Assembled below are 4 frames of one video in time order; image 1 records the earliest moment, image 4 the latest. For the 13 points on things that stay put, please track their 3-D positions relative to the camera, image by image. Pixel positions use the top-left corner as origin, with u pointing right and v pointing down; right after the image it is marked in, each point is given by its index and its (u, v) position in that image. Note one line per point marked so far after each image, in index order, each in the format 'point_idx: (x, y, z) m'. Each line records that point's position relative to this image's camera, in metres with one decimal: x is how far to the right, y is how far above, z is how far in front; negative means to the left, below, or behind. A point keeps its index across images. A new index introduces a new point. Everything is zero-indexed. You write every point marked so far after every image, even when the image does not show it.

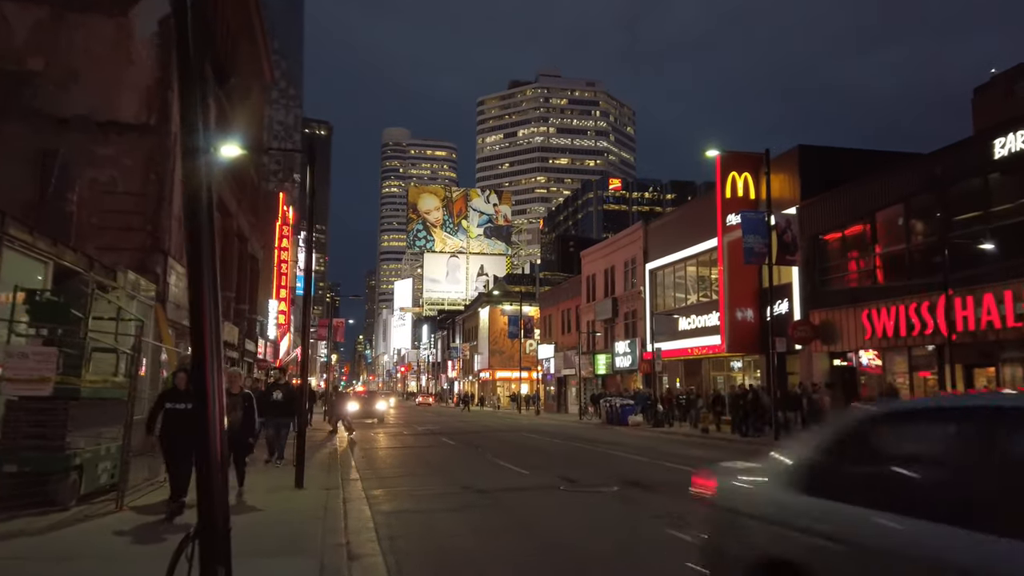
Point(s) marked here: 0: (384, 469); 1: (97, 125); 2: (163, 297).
0: (-2.9, -4.1, +16.8) m
1: (-10.5, +4.1, +18.7) m
2: (-8.8, -0.1, +18.3) m
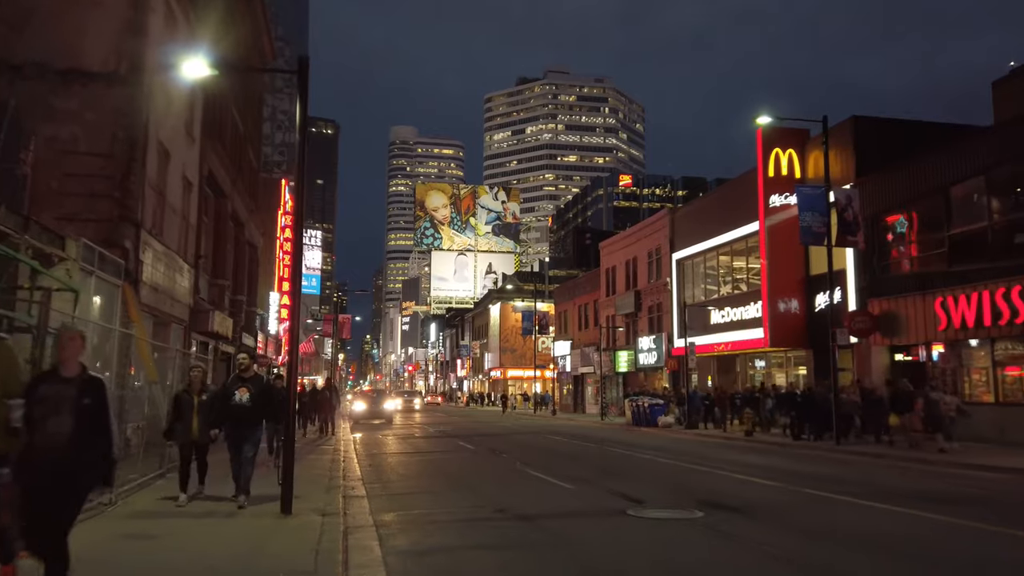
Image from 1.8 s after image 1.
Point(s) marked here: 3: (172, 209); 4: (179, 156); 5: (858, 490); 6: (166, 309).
0: (-2.2, -3.7, +13.9) m
1: (-9.8, +4.6, +15.9) m
2: (-8.1, +0.3, +15.5) m
3: (-8.8, +2.1, +19.1) m
4: (-8.9, +3.5, +19.5) m
5: (+6.2, -3.6, +13.3) m
6: (-8.8, -0.5, +18.6) m
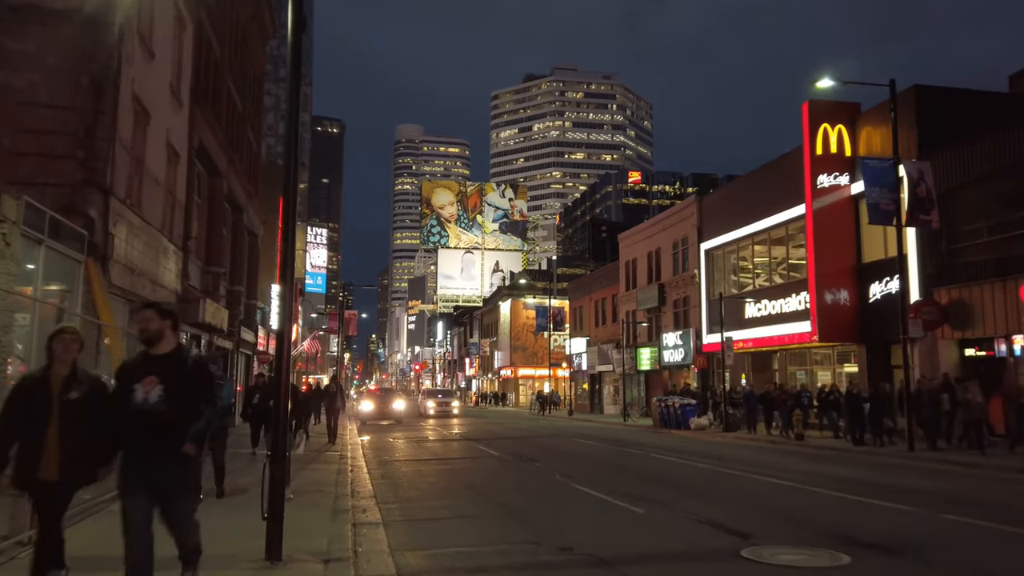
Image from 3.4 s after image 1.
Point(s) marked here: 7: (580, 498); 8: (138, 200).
0: (-1.5, -3.3, +11.3) m
1: (-9.1, +5.0, +13.3) m
2: (-7.3, +0.7, +12.9) m
3: (-8.1, +2.5, +16.6) m
4: (-8.1, +3.9, +17.0) m
5: (+7.0, -3.2, +10.6) m
6: (-8.0, -0.1, +16.1) m
7: (+1.0, -3.2, +11.1) m
8: (-7.9, +1.9, +15.6) m
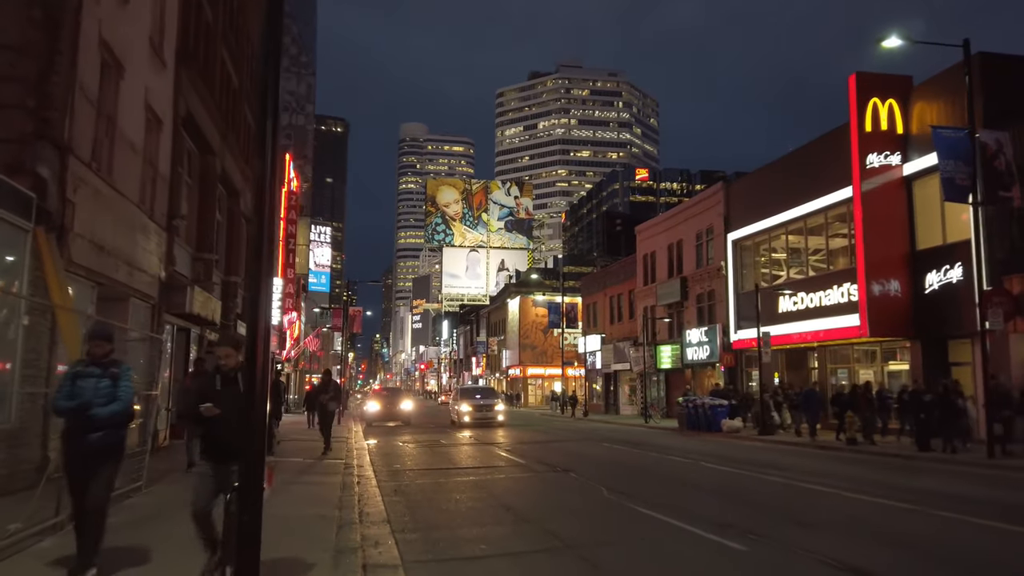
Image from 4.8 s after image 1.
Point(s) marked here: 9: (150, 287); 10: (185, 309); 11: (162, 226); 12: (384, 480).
0: (-0.9, -2.9, +9.0) m
1: (-8.5, +5.3, +11.0) m
2: (-6.7, +1.1, +10.6) m
3: (-7.5, +2.8, +14.3) m
4: (-7.5, +4.2, +14.7) m
5: (+7.6, -2.9, +8.3) m
6: (-7.4, +0.2, +13.8) m
7: (+1.6, -2.8, +8.8) m
8: (-7.3, +2.2, +13.3) m
9: (-7.9, 0.0, +16.1) m
10: (-7.9, -0.5, +17.9) m
11: (-8.1, +1.4, +17.1) m
12: (-2.4, -3.7, +14.1) m
